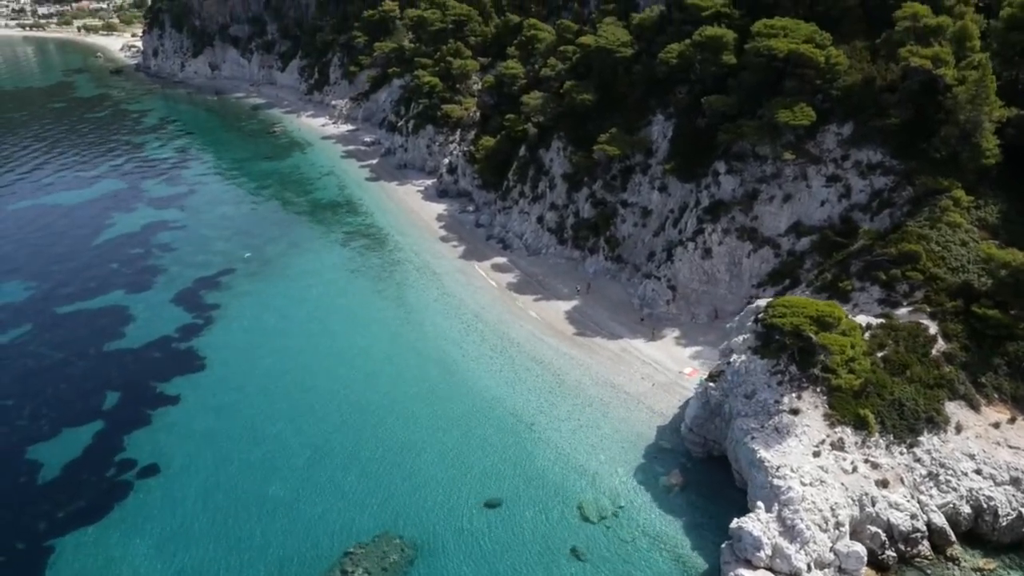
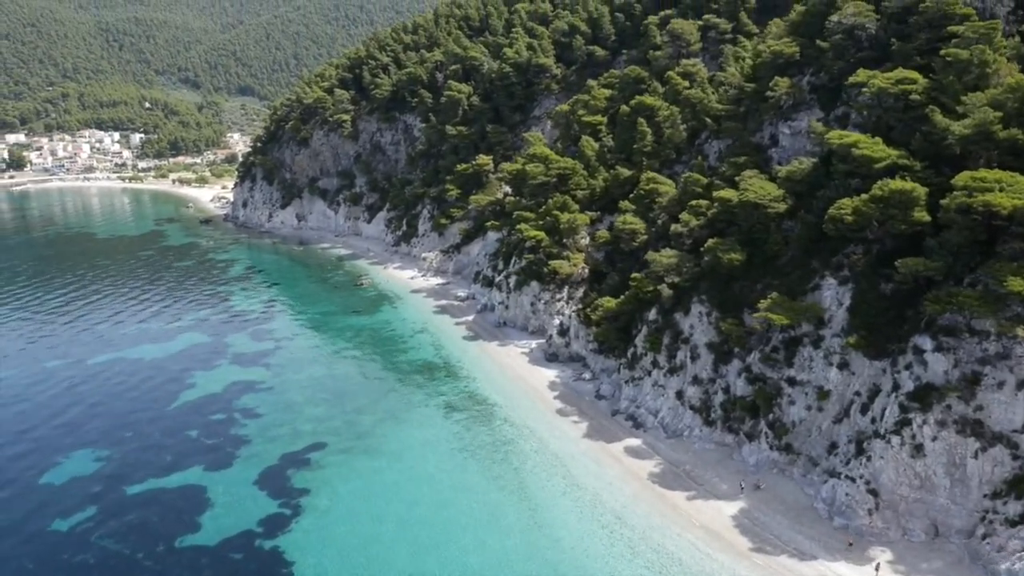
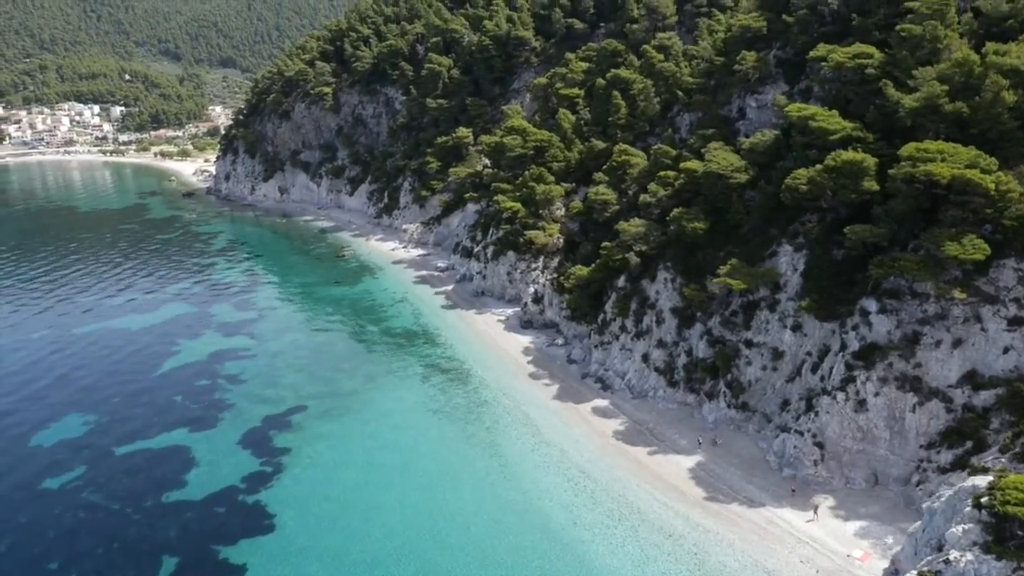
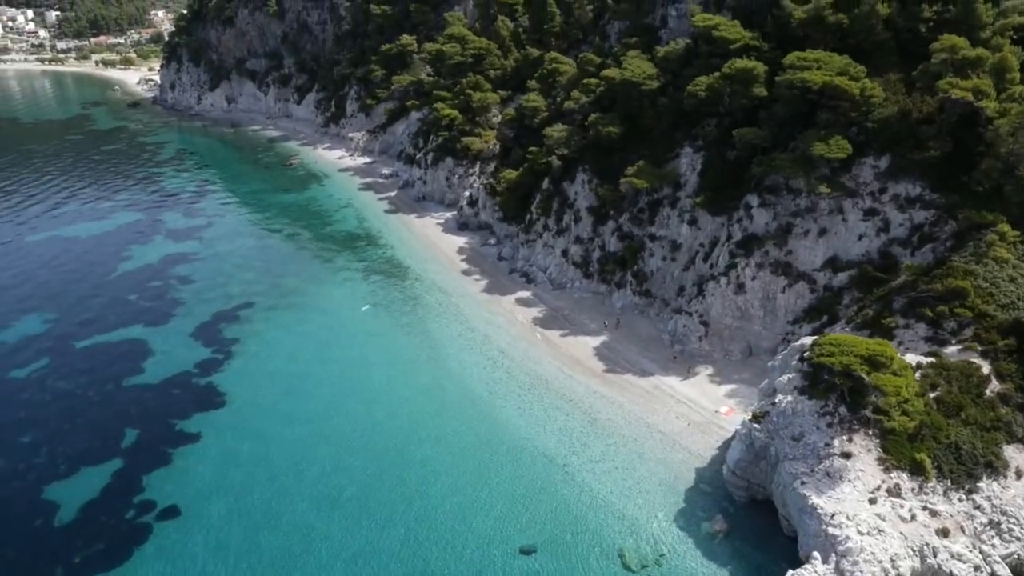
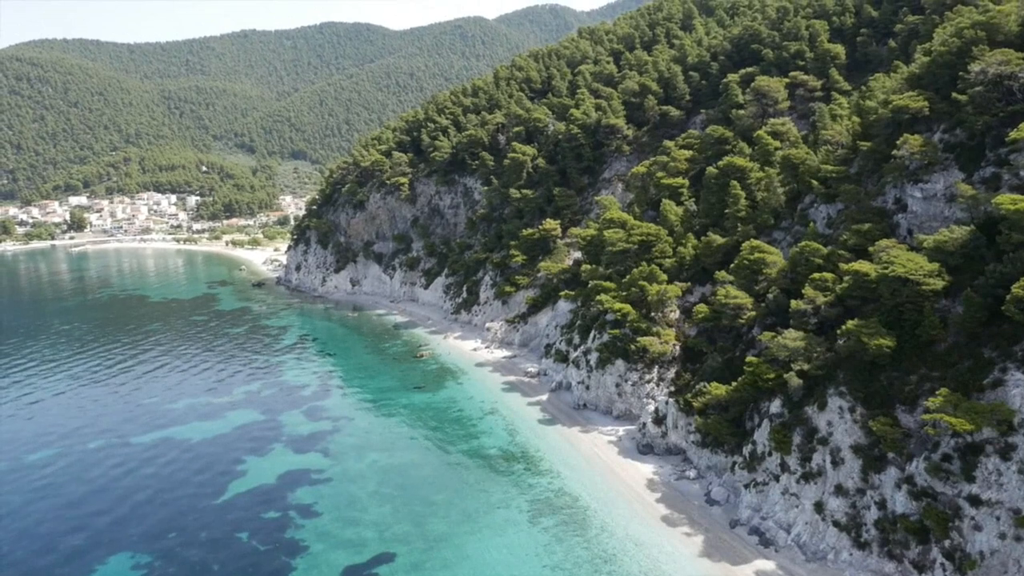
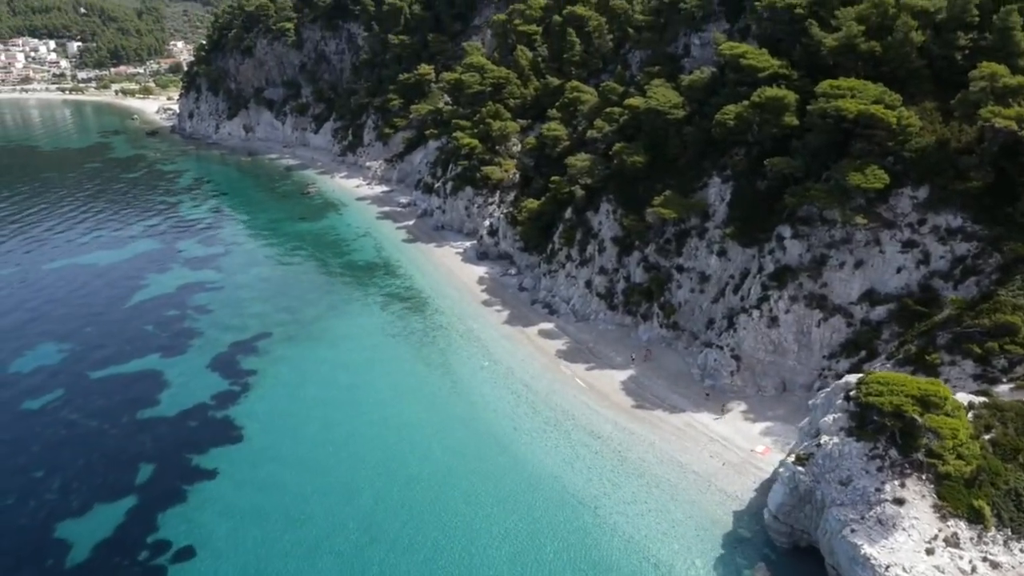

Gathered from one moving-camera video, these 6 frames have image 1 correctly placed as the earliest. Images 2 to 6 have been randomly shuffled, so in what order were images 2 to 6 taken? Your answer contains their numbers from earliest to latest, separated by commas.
4, 6, 3, 2, 5
